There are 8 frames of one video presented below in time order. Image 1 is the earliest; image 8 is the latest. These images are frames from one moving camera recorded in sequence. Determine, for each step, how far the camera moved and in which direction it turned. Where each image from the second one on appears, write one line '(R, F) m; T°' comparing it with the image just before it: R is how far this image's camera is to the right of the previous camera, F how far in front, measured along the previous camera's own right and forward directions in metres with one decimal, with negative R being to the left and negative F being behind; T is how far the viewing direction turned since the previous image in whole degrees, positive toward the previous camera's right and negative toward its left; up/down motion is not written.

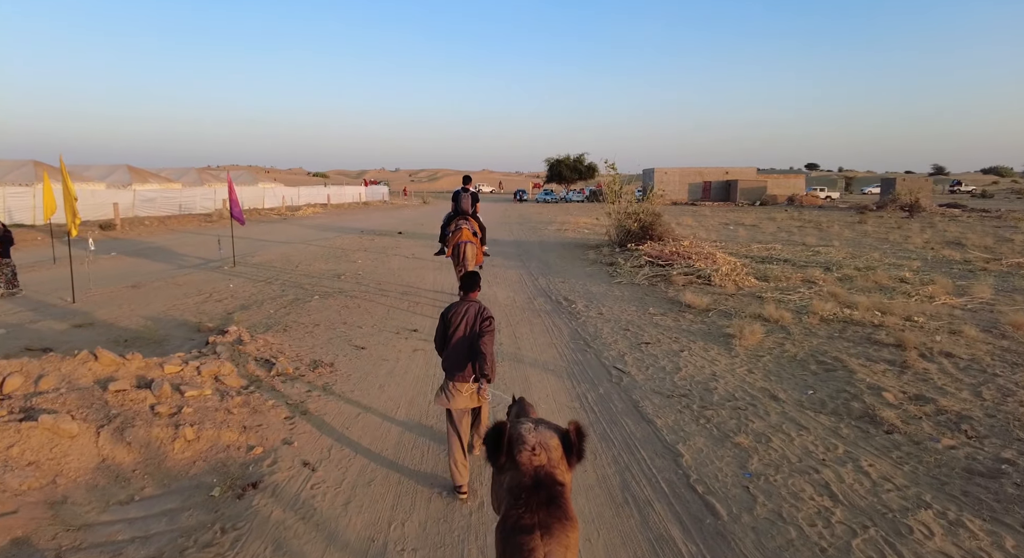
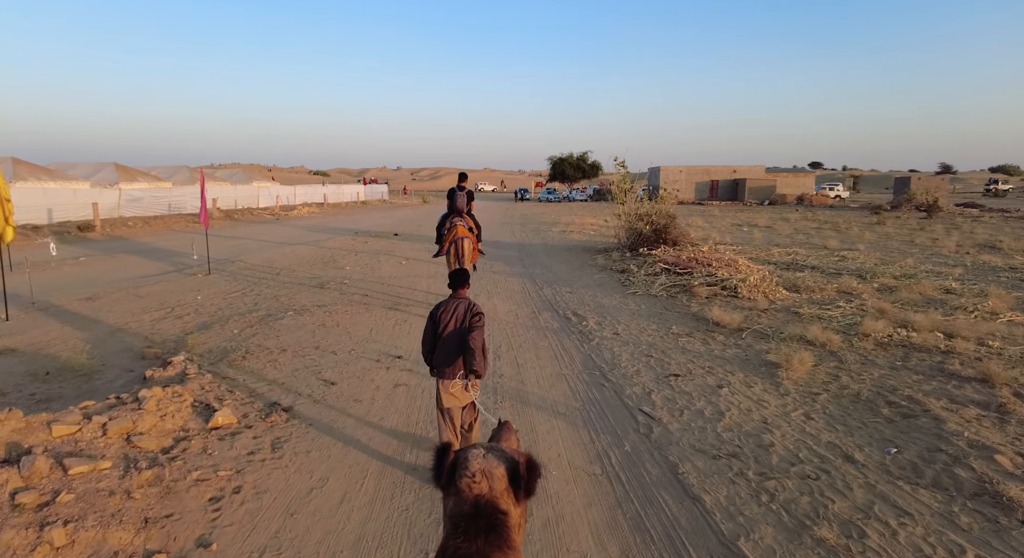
(0.0, +1.1) m; 0°
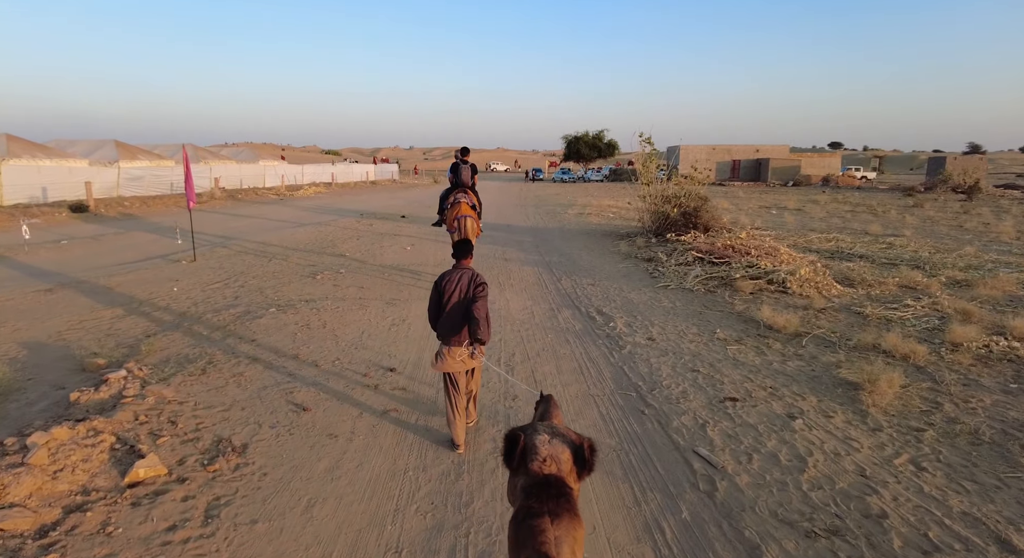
(-0.1, +1.2) m; -1°
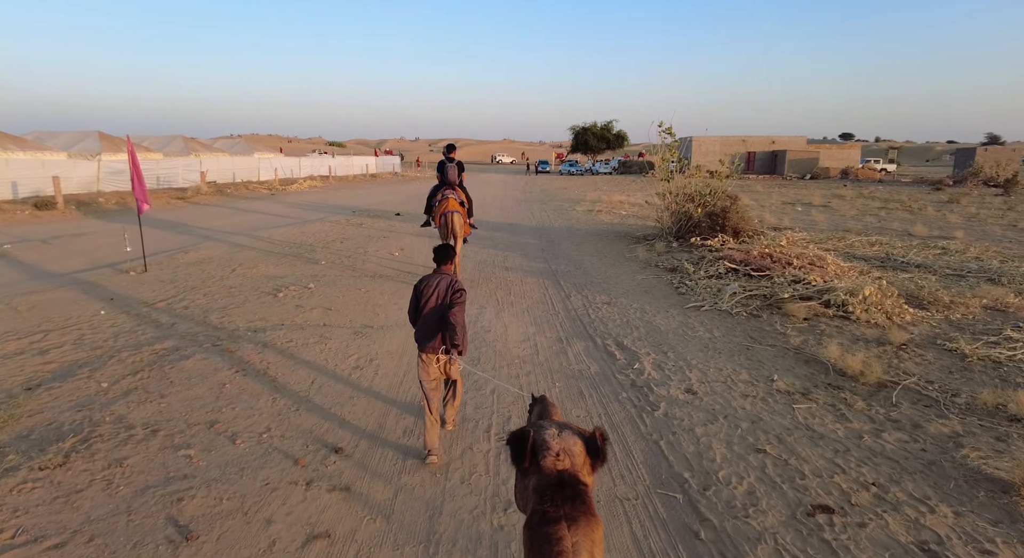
(+0.1, +1.5) m; -1°
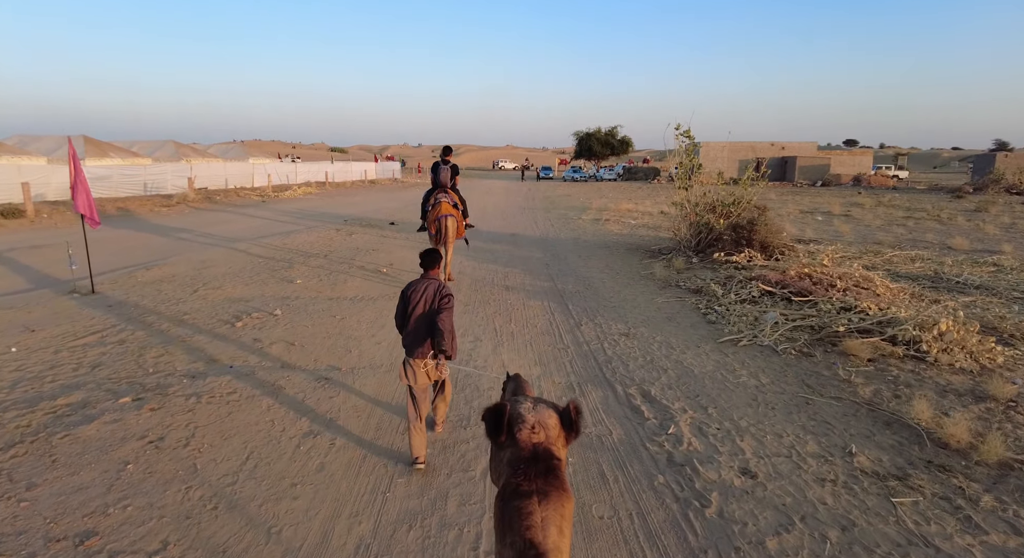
(0.0, +1.2) m; 0°
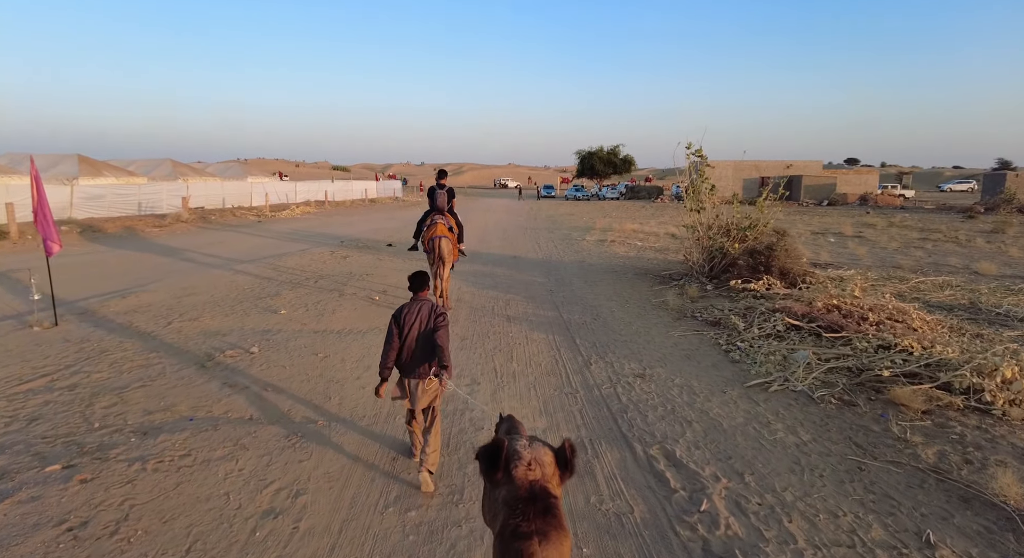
(0.0, +0.7) m; 0°
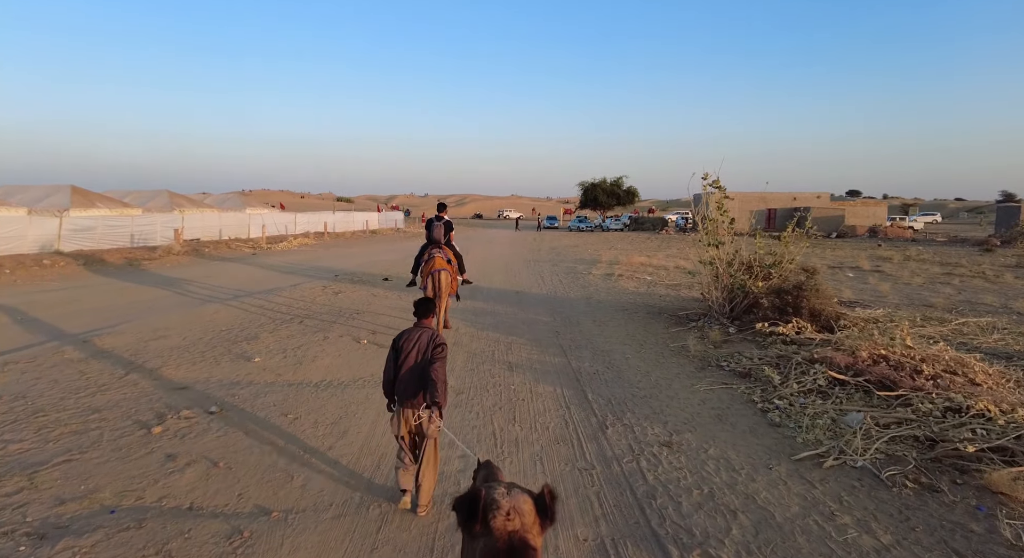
(0.0, +0.9) m; 0°
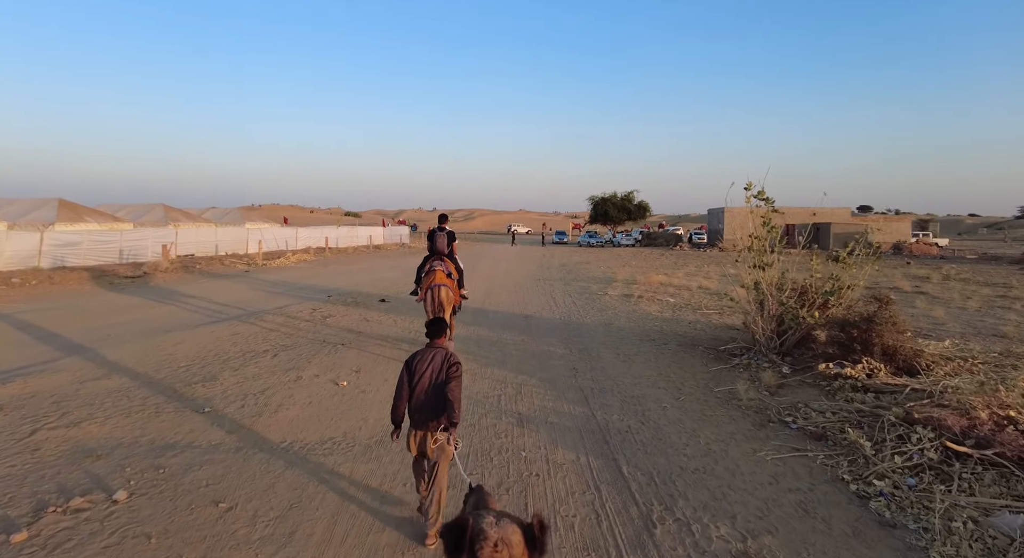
(0.0, +1.5) m; -1°
